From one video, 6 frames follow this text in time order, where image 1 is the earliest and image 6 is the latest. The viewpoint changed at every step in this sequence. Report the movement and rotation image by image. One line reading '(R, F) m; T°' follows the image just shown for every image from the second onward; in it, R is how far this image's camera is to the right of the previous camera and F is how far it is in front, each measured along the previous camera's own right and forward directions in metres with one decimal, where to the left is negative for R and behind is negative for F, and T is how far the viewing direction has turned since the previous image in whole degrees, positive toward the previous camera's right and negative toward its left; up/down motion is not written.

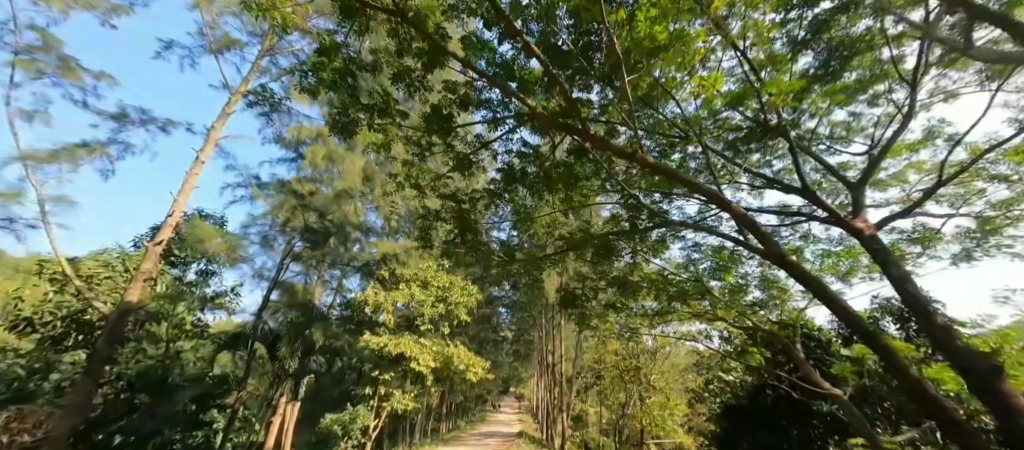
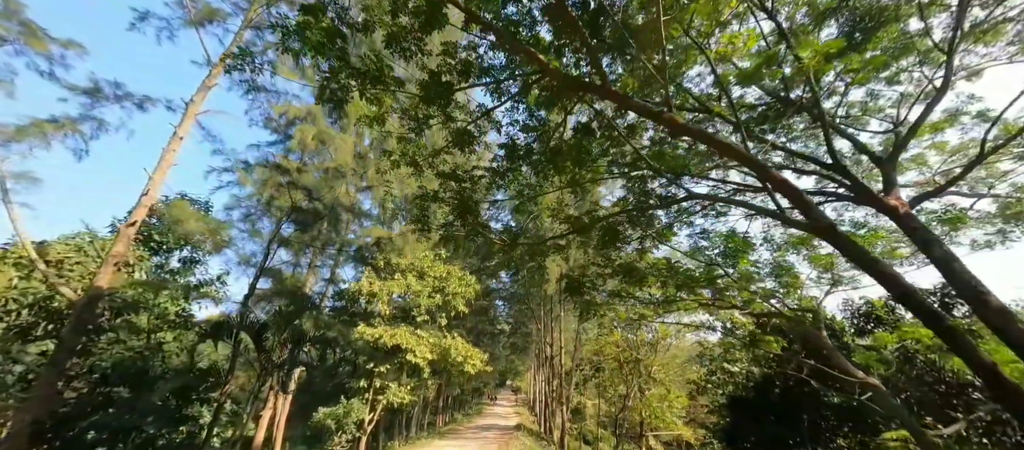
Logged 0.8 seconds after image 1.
(-0.1, +0.4) m; +1°
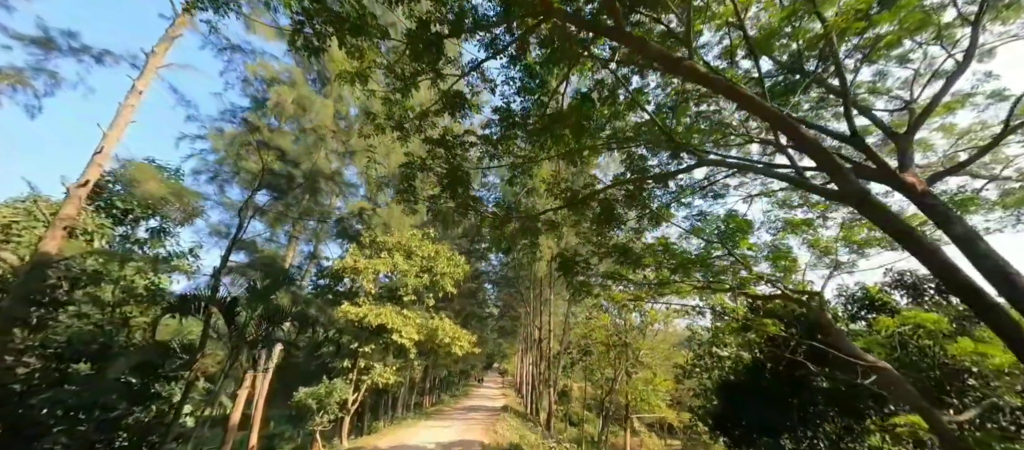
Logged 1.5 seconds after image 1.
(0.0, +0.3) m; +1°
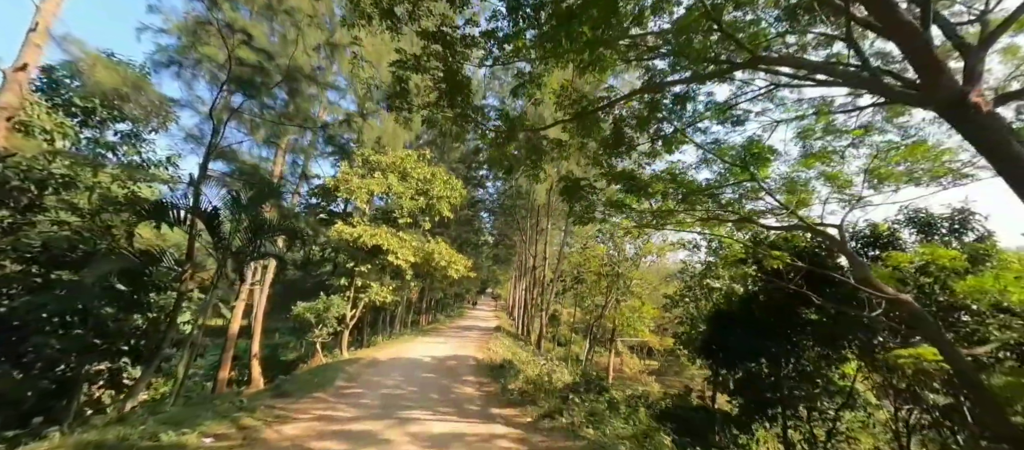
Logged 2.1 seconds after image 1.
(-0.1, +0.3) m; +1°
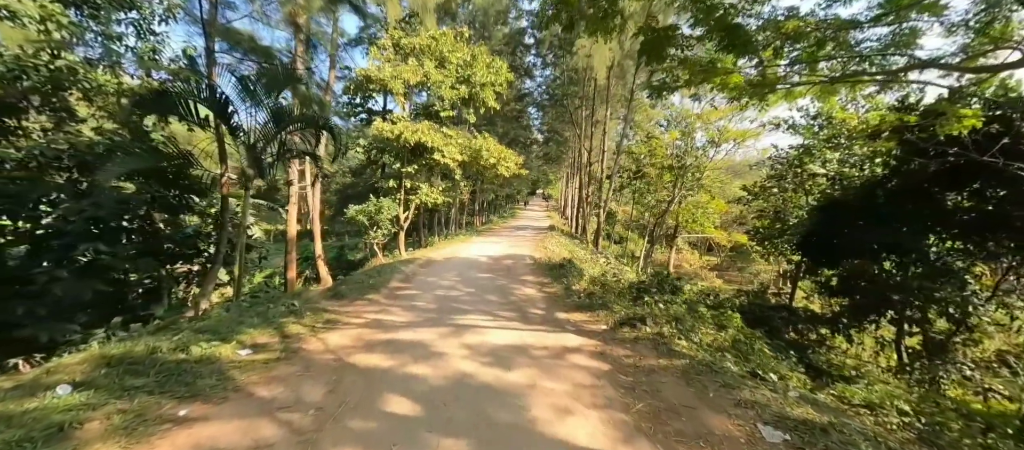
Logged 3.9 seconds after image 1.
(-0.2, +0.9) m; -7°
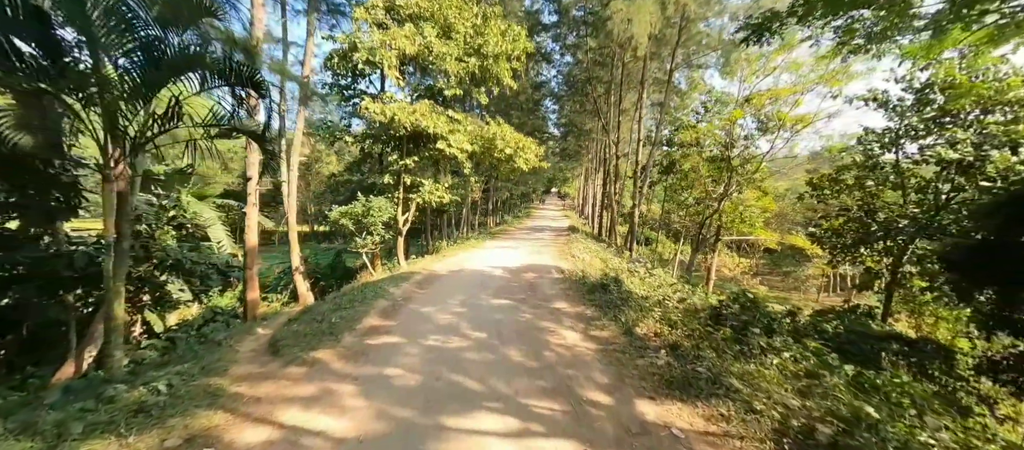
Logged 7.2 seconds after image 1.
(-0.2, +2.1) m; -2°
